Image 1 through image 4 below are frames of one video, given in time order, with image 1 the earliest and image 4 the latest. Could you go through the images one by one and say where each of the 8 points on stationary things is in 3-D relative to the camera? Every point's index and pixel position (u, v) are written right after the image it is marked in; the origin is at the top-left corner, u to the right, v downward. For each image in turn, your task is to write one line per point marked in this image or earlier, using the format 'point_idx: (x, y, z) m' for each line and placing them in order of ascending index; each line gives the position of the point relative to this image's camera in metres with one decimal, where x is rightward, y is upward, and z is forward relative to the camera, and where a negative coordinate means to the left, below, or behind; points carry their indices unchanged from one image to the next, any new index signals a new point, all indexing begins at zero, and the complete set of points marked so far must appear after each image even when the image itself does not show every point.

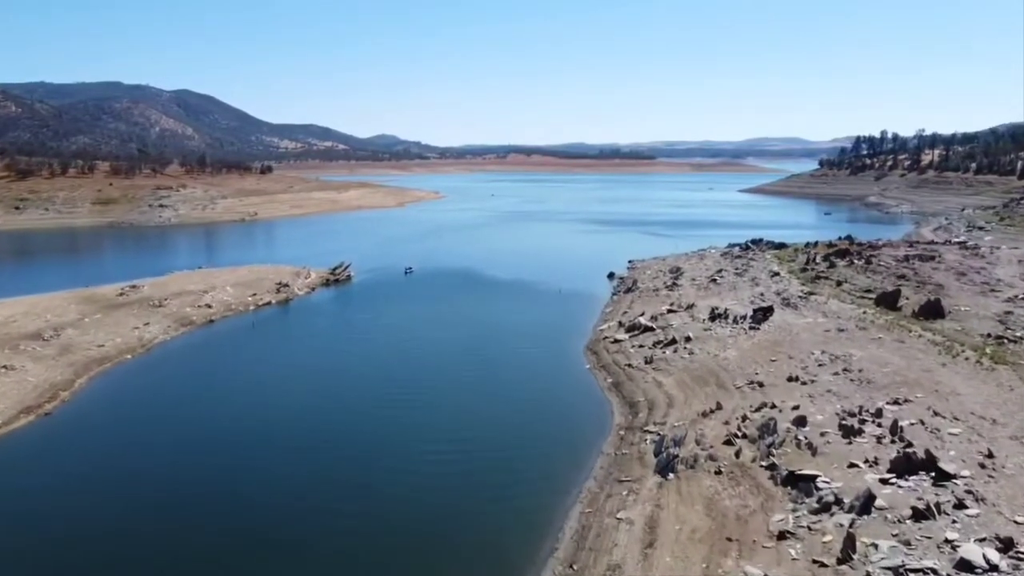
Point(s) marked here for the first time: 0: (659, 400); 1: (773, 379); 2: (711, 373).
0: (+3.5, -2.7, +18.0) m
1: (+6.0, -2.1, +17.3) m
2: (+5.0, -2.2, +18.8) m
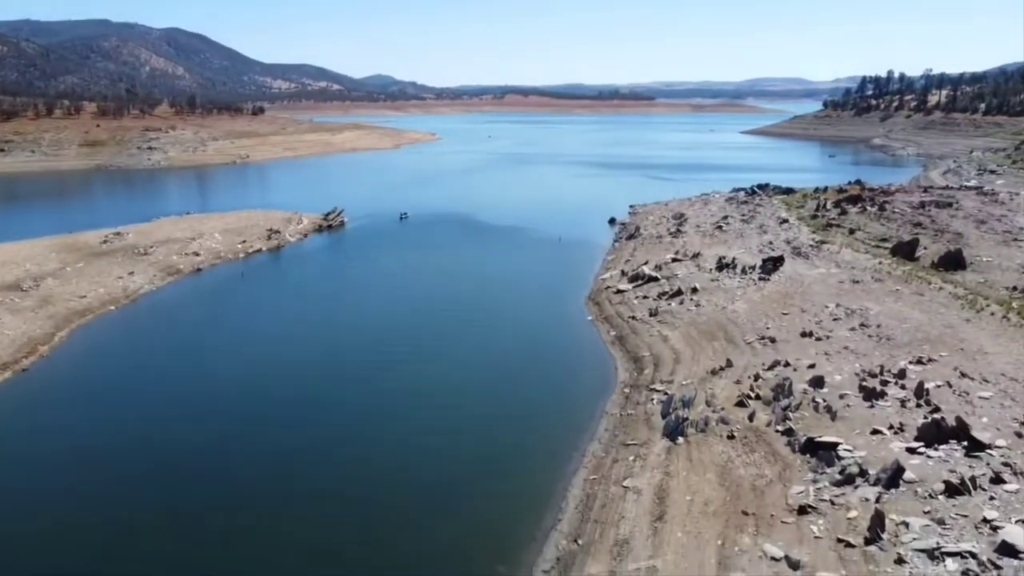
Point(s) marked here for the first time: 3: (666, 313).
0: (+3.5, -1.5, +17.2) m
1: (+6.0, -1.0, +16.4) m
2: (+5.0, -1.0, +18.0) m
3: (+4.1, -0.7, +19.8) m
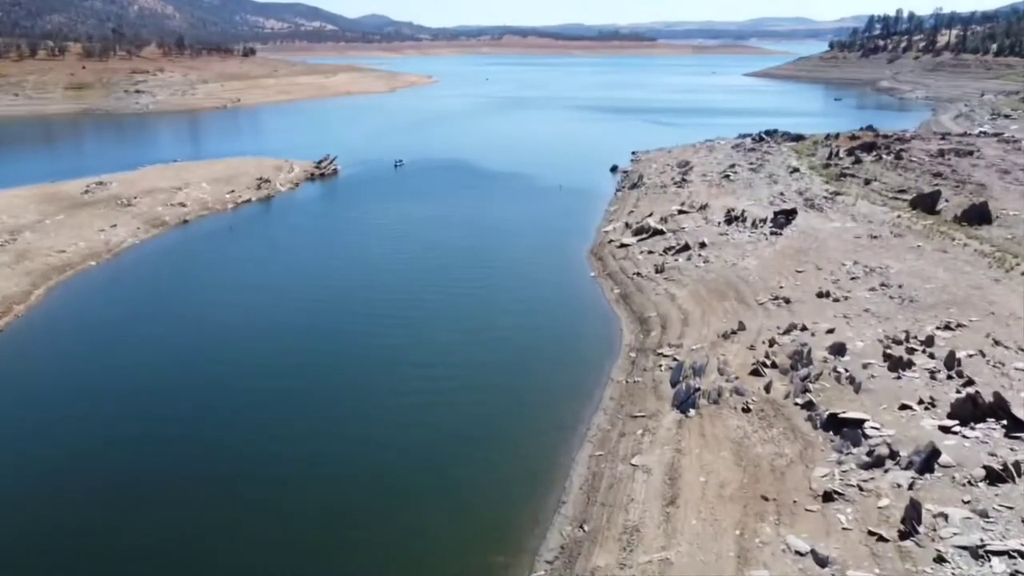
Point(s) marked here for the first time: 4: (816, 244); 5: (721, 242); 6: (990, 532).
0: (+3.5, -0.6, +16.3) m
1: (+6.0, -0.2, +15.5) m
2: (+5.0, 0.0, +17.0) m
3: (+4.1, +0.4, +18.8) m
4: (+7.4, +1.1, +18.2) m
5: (+5.5, +1.2, +19.8) m
6: (+5.0, -2.5, +7.8) m
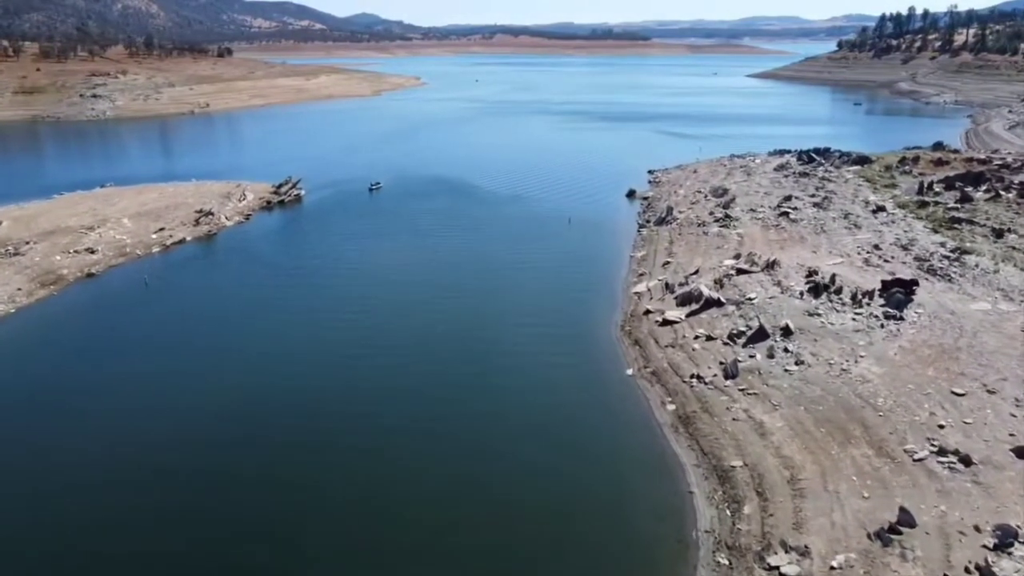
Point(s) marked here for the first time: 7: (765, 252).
0: (+3.6, -2.6, +10.4) m
1: (+6.1, -2.1, +9.6) m
2: (+5.1, -1.9, +11.2) m
3: (+4.2, -1.5, +12.9) m
4: (+7.5, -0.9, +12.4) m
5: (+5.6, -0.7, +13.9) m
6: (+5.2, -4.5, +1.9) m
7: (+6.2, +0.9, +18.2) m
